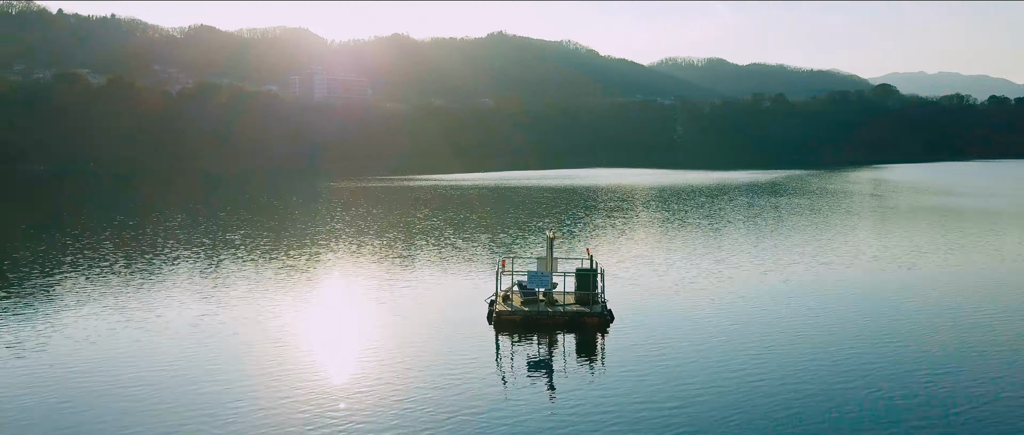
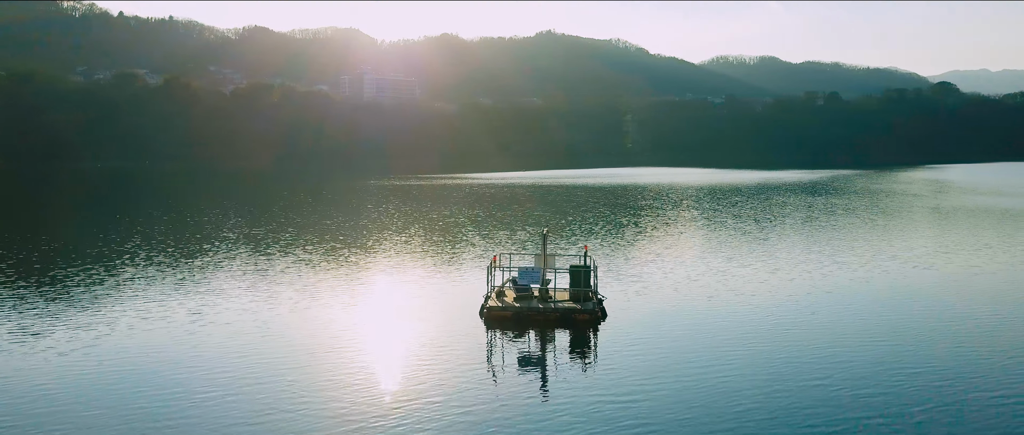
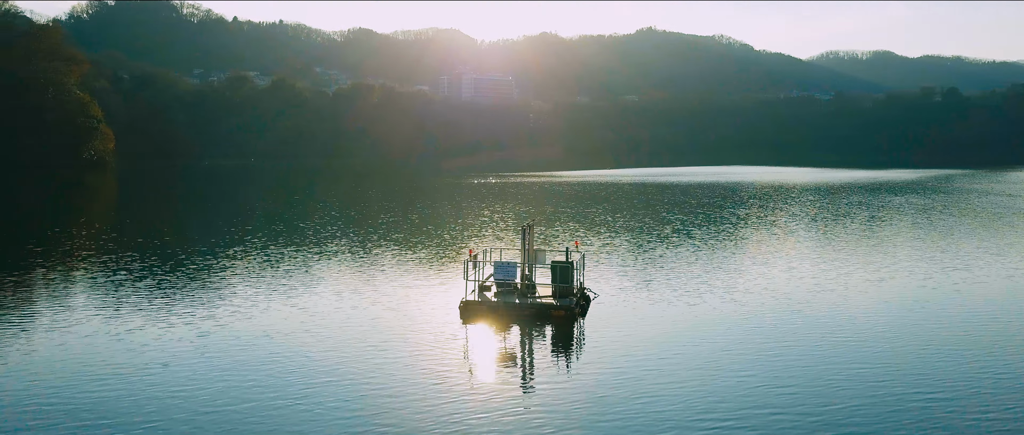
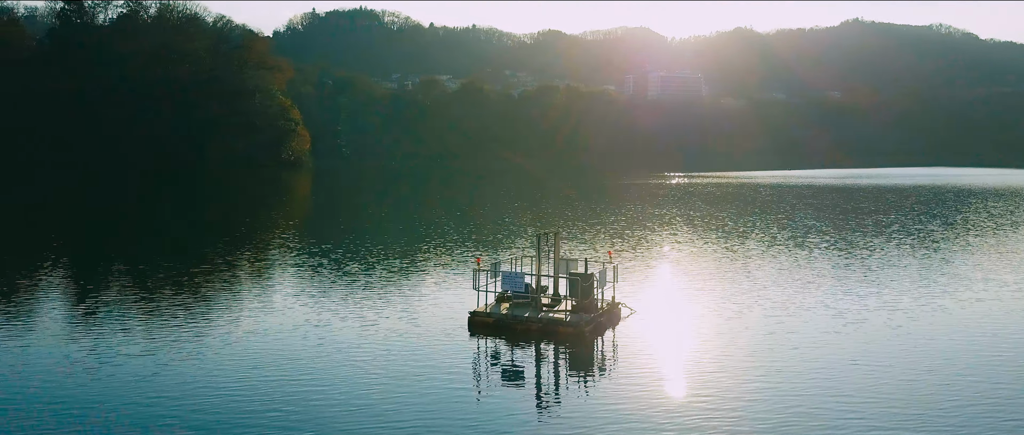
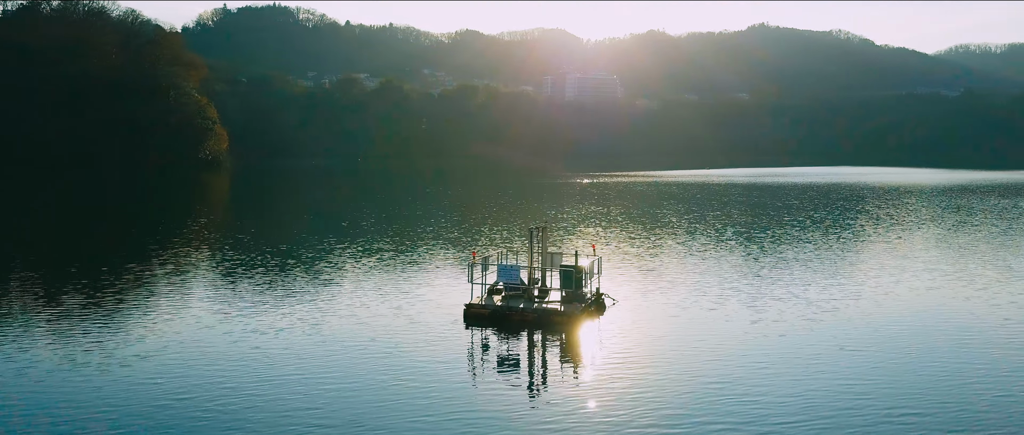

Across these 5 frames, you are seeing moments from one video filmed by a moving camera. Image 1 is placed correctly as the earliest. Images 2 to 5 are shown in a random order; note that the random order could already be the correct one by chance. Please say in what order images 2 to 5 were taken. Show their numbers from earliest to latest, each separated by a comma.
2, 3, 5, 4
